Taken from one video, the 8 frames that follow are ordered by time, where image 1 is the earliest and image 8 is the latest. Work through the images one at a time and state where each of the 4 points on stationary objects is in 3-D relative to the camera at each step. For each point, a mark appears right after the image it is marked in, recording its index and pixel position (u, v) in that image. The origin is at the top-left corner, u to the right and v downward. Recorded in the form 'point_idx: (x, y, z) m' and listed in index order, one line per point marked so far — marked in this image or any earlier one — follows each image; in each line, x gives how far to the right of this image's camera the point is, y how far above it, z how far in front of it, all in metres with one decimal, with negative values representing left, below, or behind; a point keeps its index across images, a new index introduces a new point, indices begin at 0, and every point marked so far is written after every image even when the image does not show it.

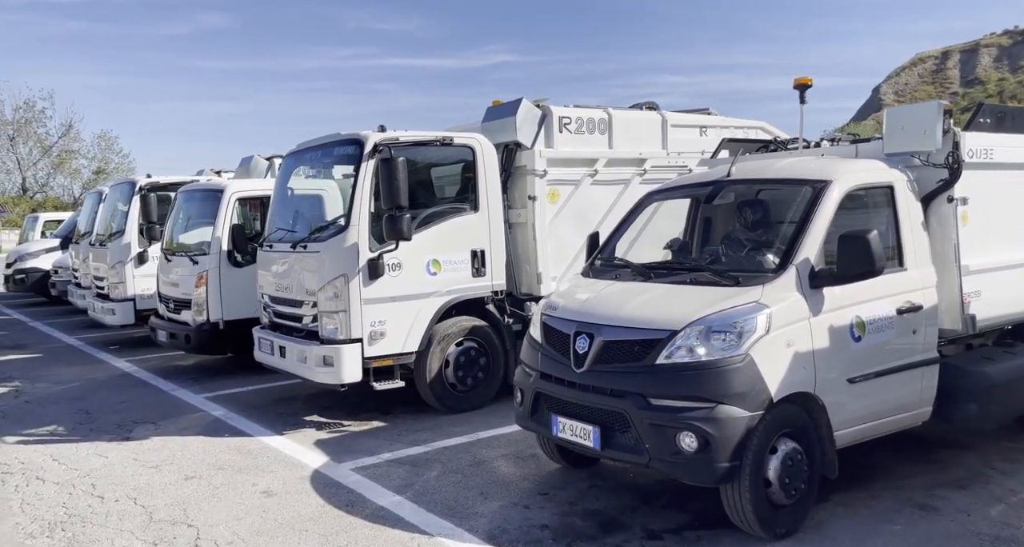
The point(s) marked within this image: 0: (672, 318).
0: (+0.8, -0.2, +4.1) m
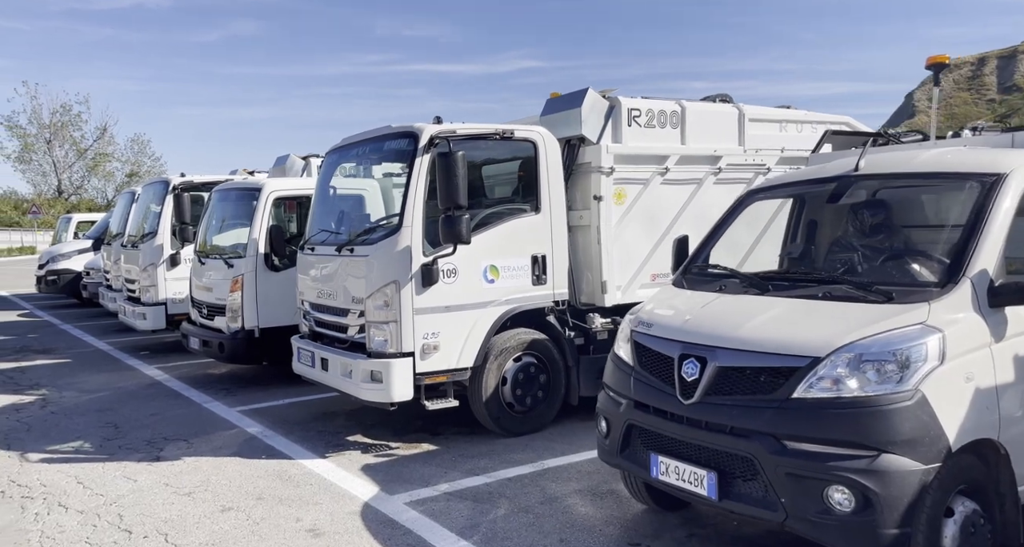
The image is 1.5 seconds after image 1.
0: (+1.2, -0.3, +3.4) m
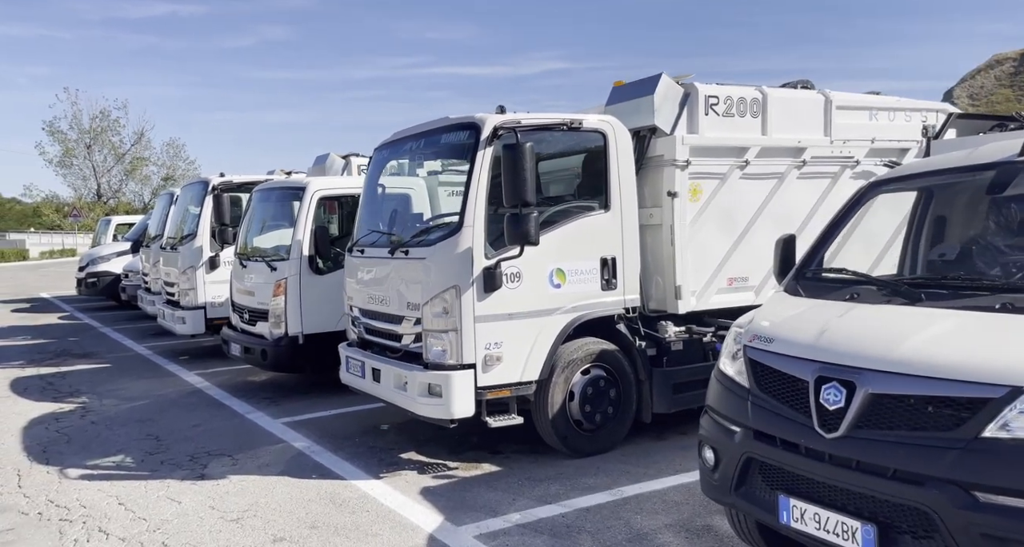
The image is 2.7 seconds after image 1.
0: (+1.6, -0.3, +2.7) m
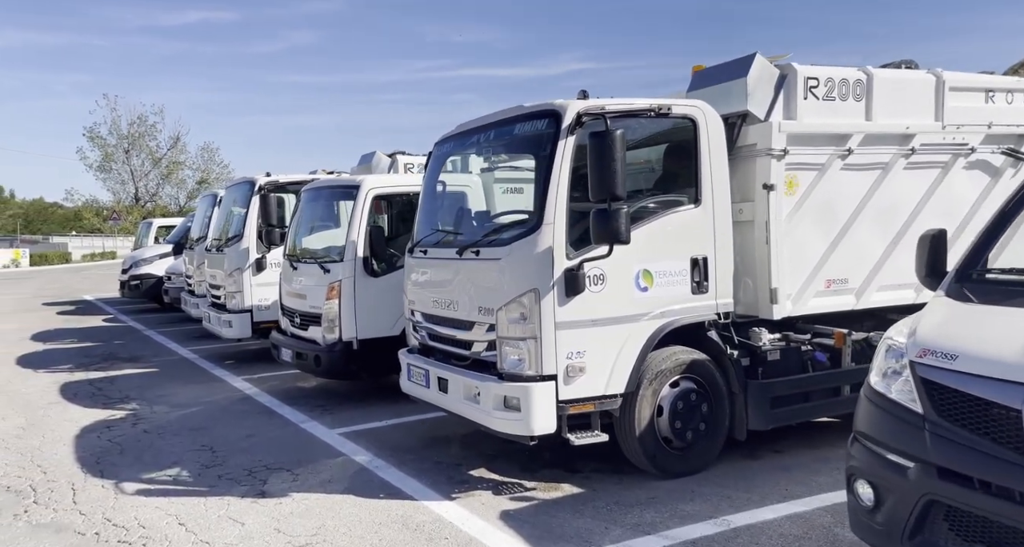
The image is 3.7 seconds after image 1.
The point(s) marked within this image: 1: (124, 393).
0: (+2.0, -0.3, +2.1) m
1: (-4.7, -1.4, +10.2) m
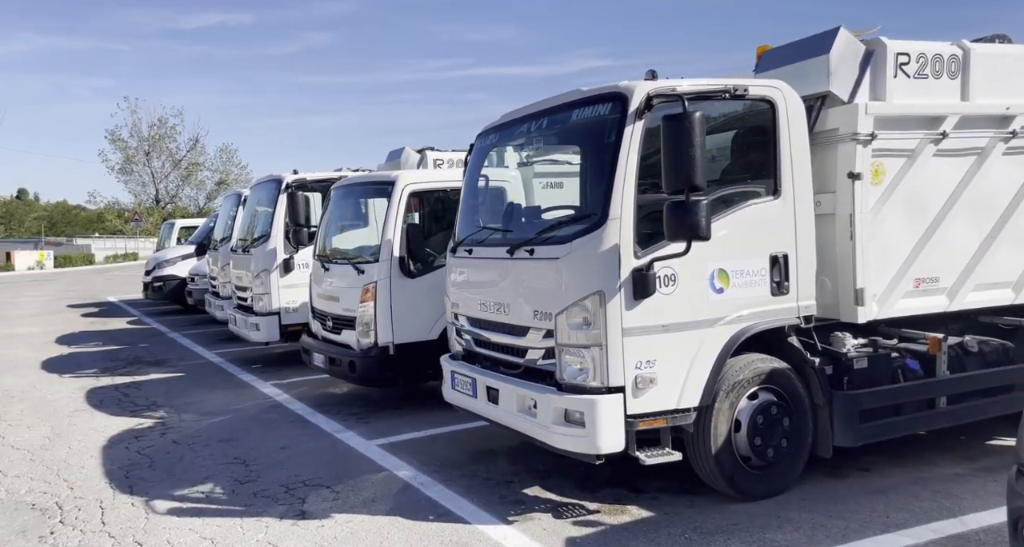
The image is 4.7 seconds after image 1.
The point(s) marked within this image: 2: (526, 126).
0: (+2.3, -0.3, +1.5) m
1: (-4.2, -1.5, +9.8) m
2: (+0.1, +1.1, +6.3) m
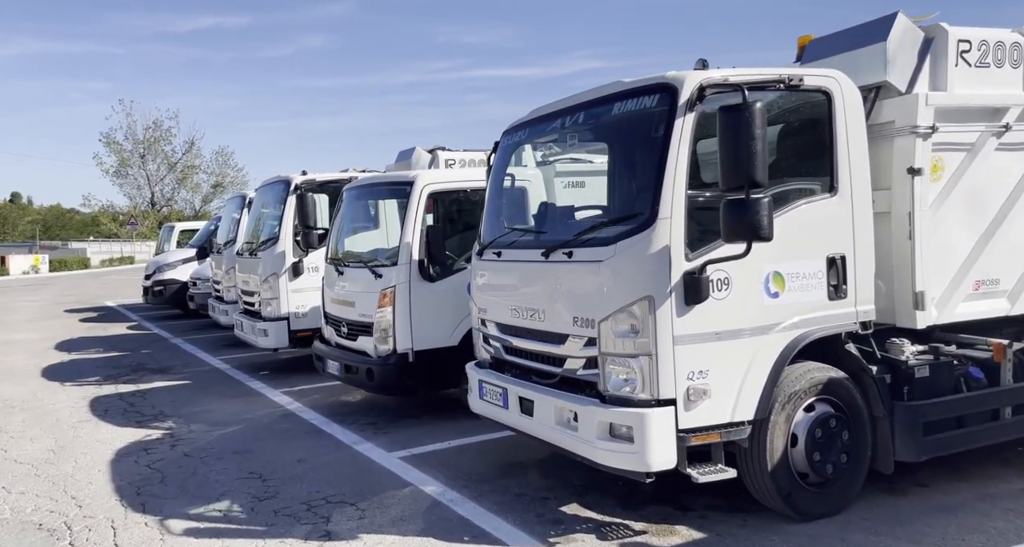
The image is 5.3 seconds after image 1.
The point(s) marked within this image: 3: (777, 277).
0: (+2.6, -0.3, +1.2) m
1: (-4.0, -1.5, +9.4) m
2: (+0.3, +1.1, +6.0) m
3: (+1.5, 0.0, +4.9) m
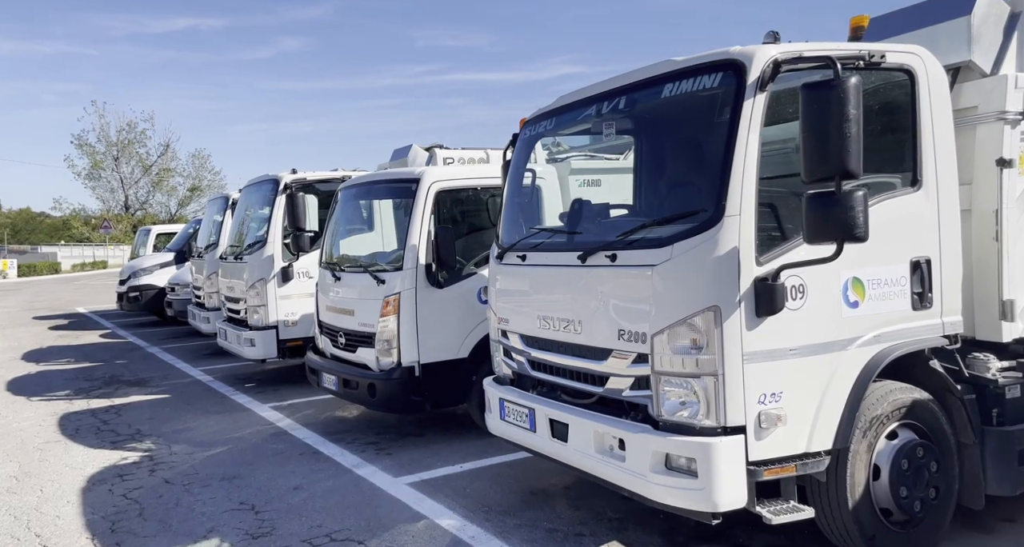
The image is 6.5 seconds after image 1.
0: (+2.9, -0.3, +0.6) m
1: (-3.9, -1.6, +8.7) m
2: (+0.5, +1.0, +5.3) m
3: (+1.7, -0.1, +4.2) m
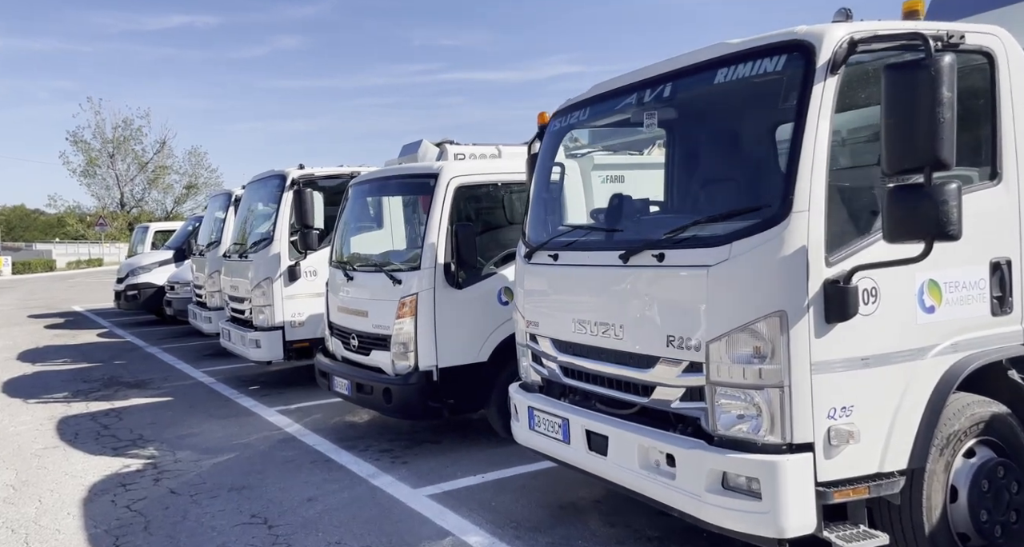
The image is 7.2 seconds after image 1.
0: (+3.1, -0.3, +0.2) m
1: (-3.7, -1.6, +8.3) m
2: (+0.7, +1.0, +5.0) m
3: (+1.9, -0.1, +3.9) m
